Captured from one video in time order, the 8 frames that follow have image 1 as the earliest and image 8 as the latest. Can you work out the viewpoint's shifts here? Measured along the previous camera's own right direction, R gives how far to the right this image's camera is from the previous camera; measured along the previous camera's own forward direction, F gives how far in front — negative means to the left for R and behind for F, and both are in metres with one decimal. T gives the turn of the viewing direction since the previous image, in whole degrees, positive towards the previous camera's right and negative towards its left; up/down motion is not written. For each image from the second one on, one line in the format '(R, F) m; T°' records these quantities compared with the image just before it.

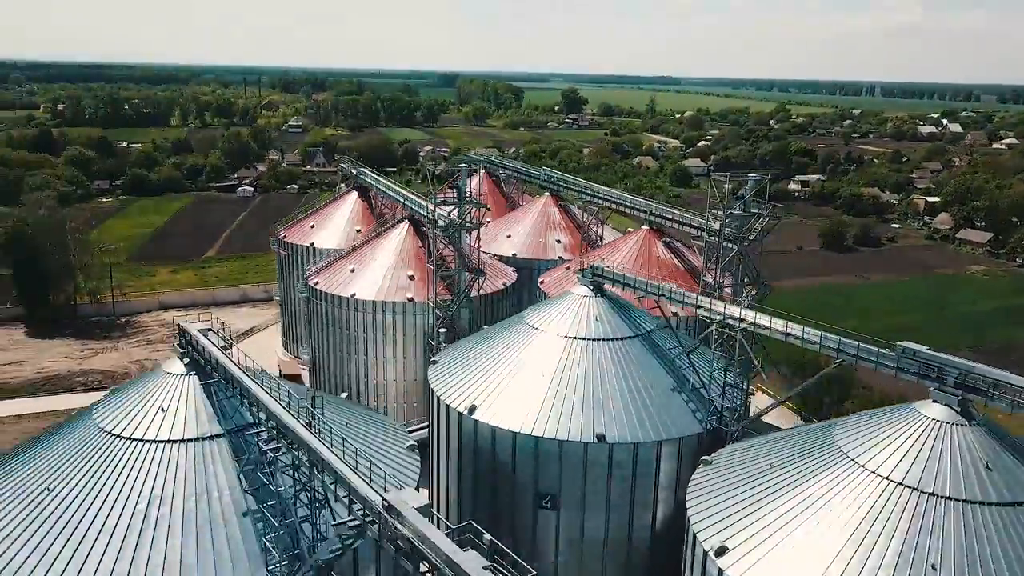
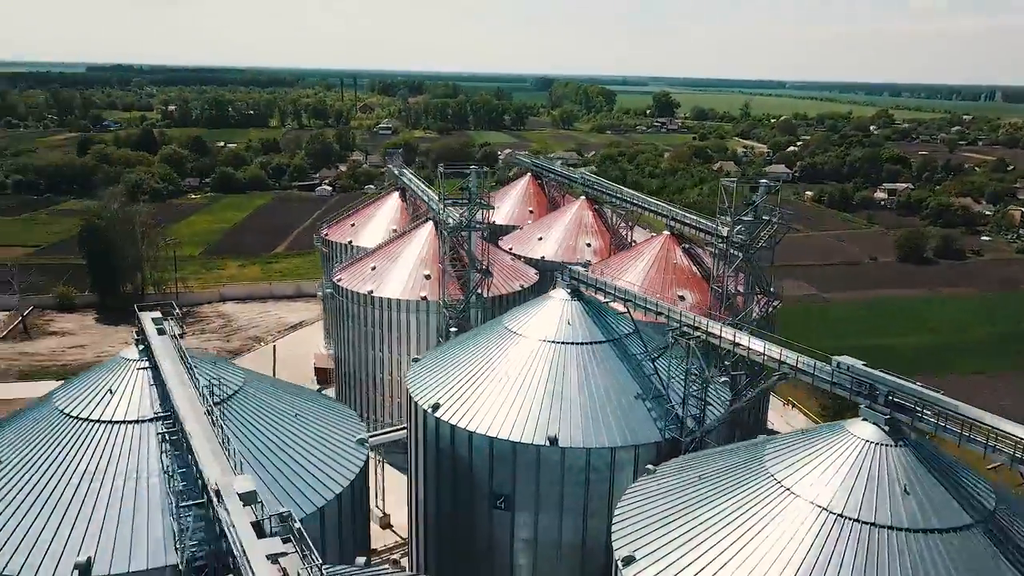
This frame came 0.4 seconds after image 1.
(+4.9, +0.1) m; -7°
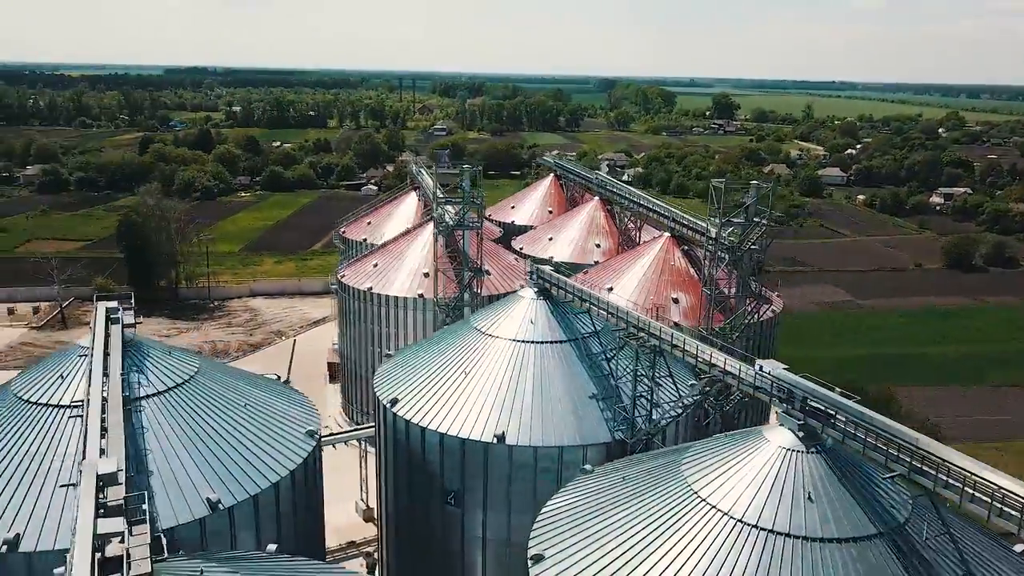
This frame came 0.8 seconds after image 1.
(+3.9, +0.1) m; -4°
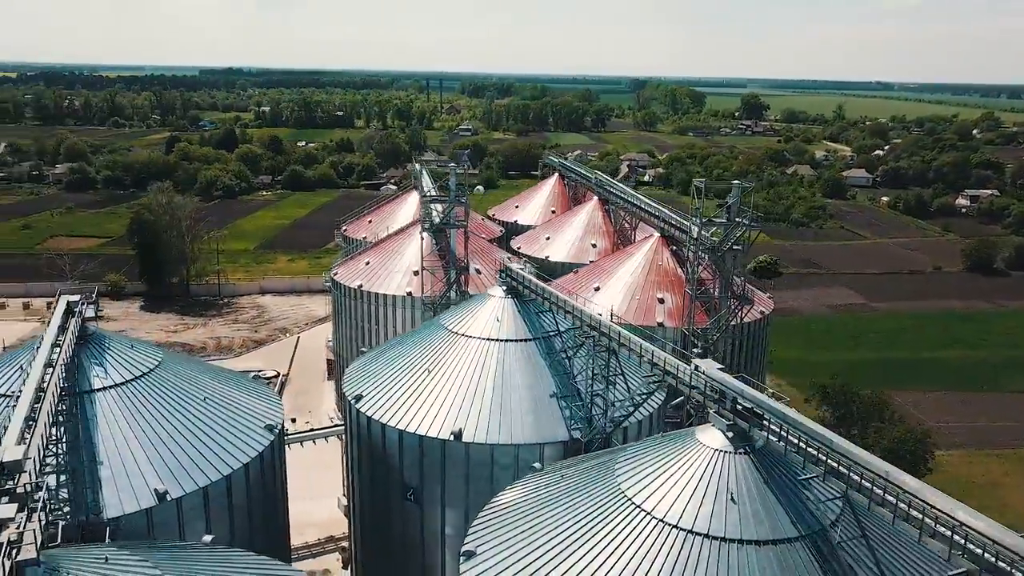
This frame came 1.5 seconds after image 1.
(+2.6, 0.0) m; -2°
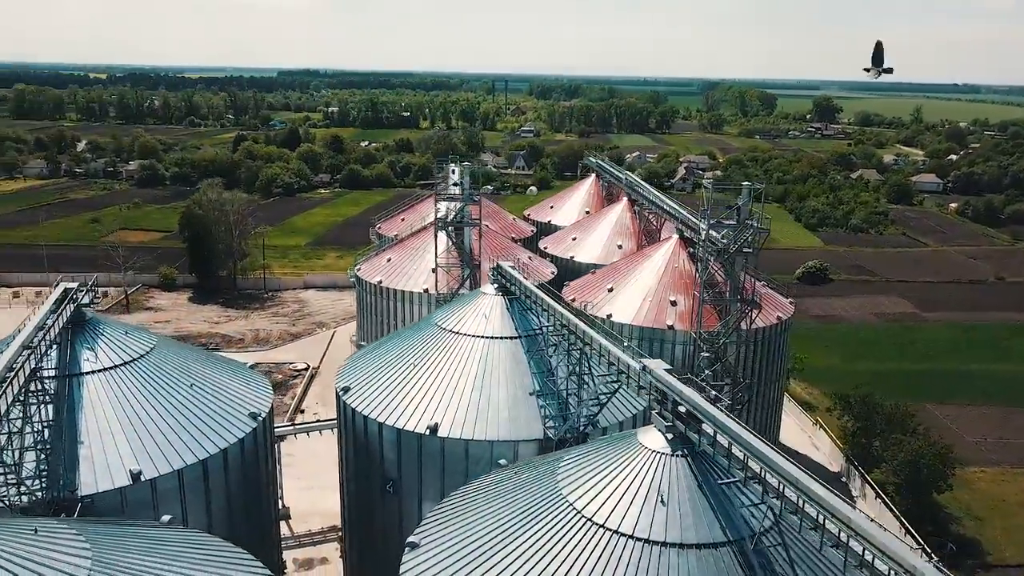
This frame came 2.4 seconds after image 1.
(+3.2, 0.0) m; -5°
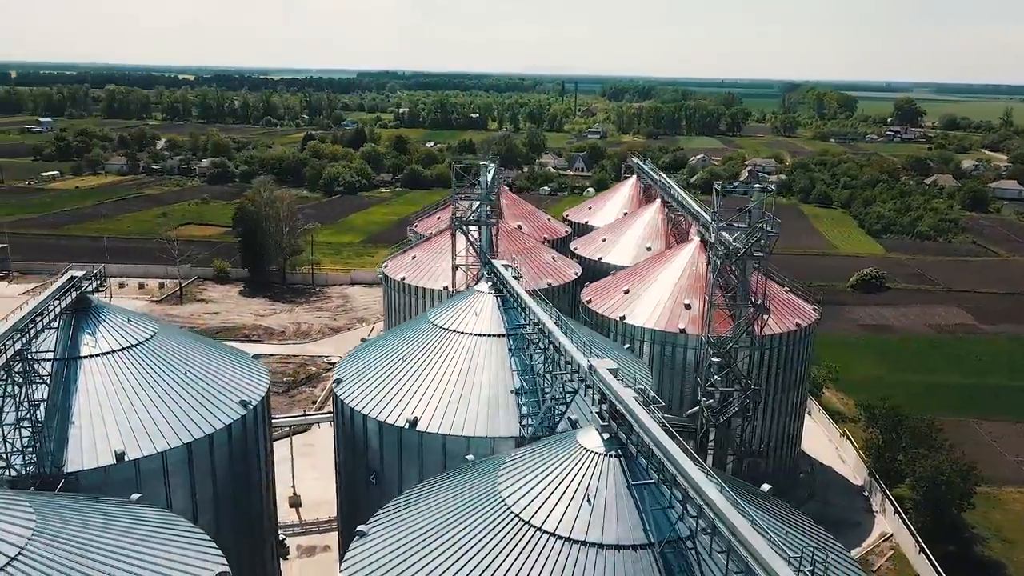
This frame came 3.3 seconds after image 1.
(+3.3, 0.0) m; -5°
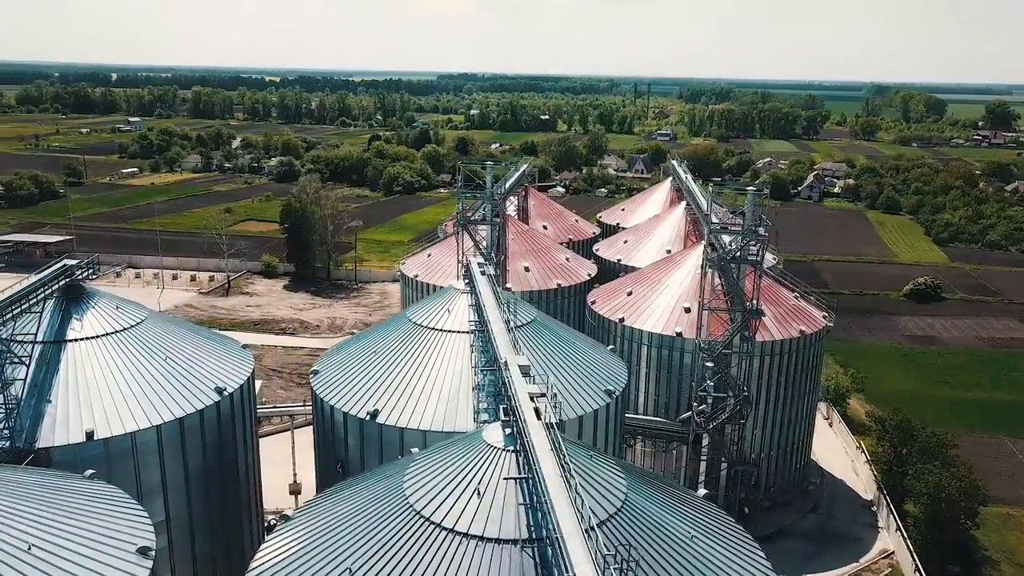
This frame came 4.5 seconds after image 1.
(+4.2, 0.0) m; -5°
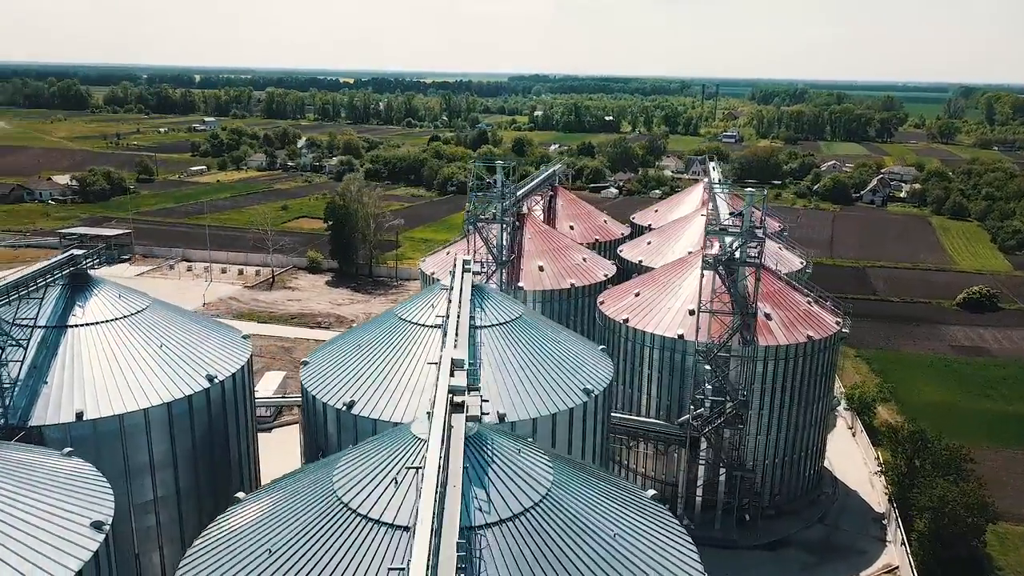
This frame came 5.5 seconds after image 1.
(+3.5, -0.1) m; -5°
